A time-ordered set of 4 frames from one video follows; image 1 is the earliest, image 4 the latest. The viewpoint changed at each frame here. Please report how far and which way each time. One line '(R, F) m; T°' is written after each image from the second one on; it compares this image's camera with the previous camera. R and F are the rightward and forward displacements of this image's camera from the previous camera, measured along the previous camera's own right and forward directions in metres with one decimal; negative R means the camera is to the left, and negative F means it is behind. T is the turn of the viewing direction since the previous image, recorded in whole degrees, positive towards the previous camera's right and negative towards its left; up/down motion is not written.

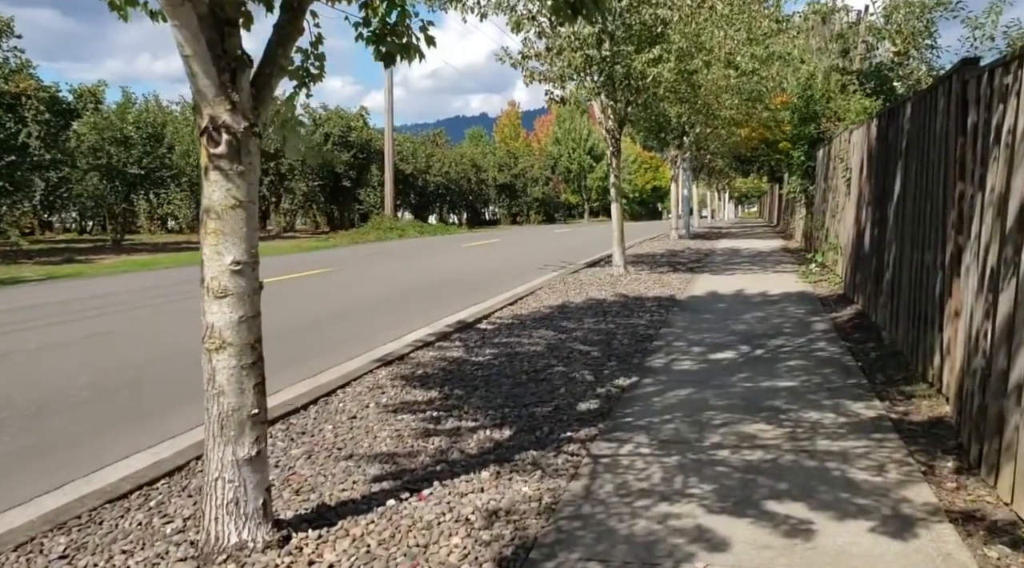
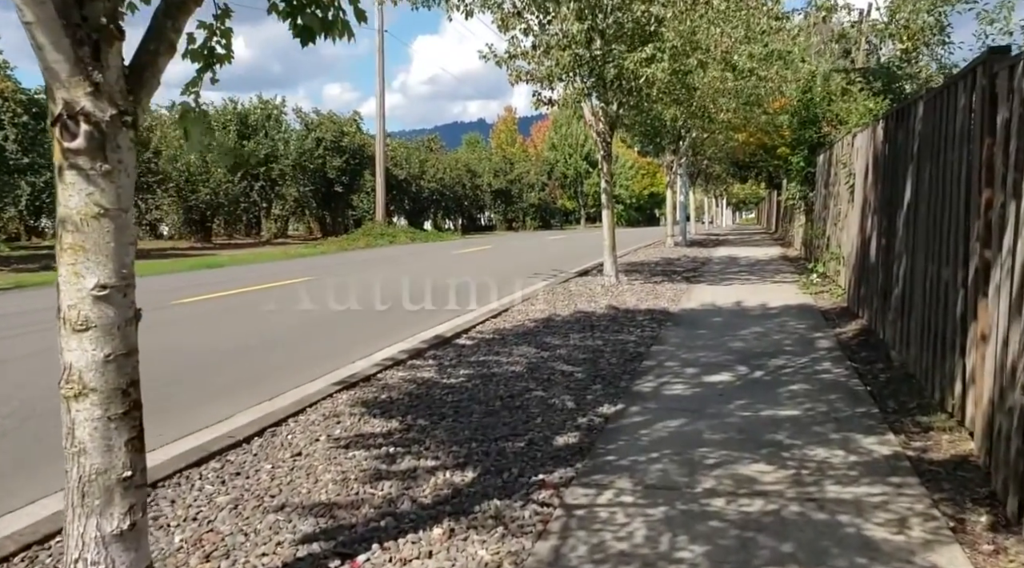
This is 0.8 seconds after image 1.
(+0.2, +0.6) m; 0°
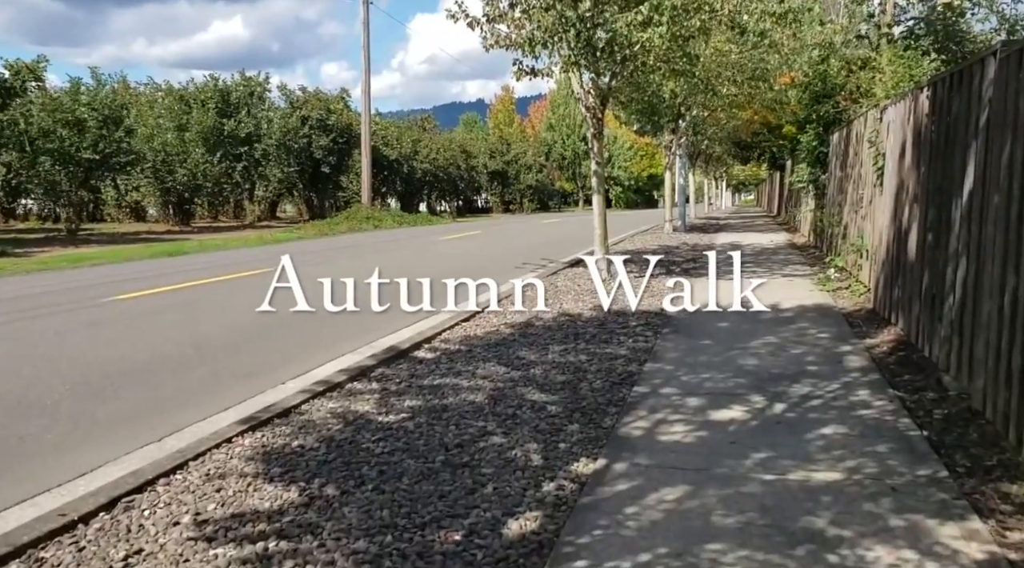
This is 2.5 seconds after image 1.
(+0.3, +1.5) m; 0°
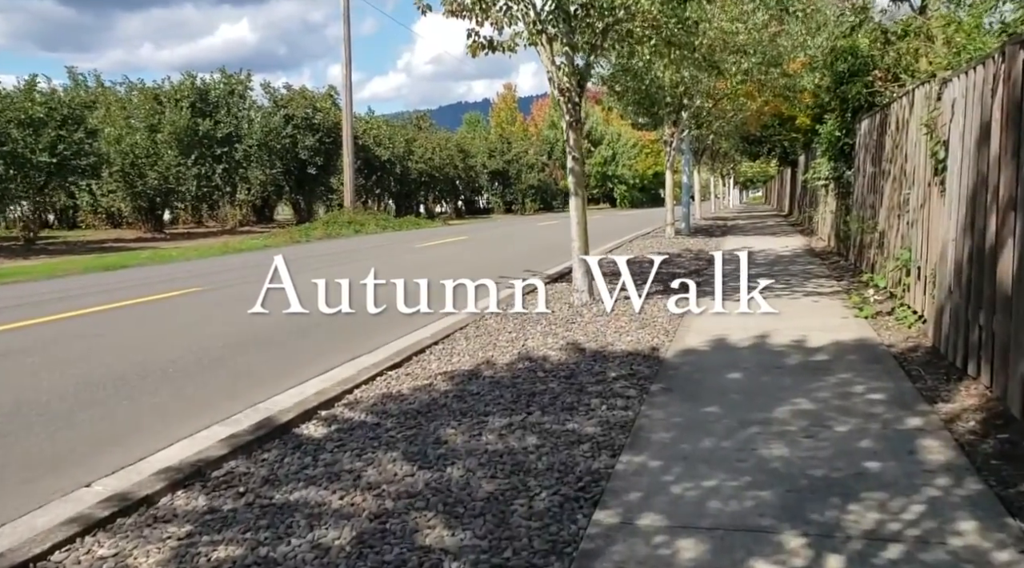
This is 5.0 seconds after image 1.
(+0.6, +2.2) m; -1°
